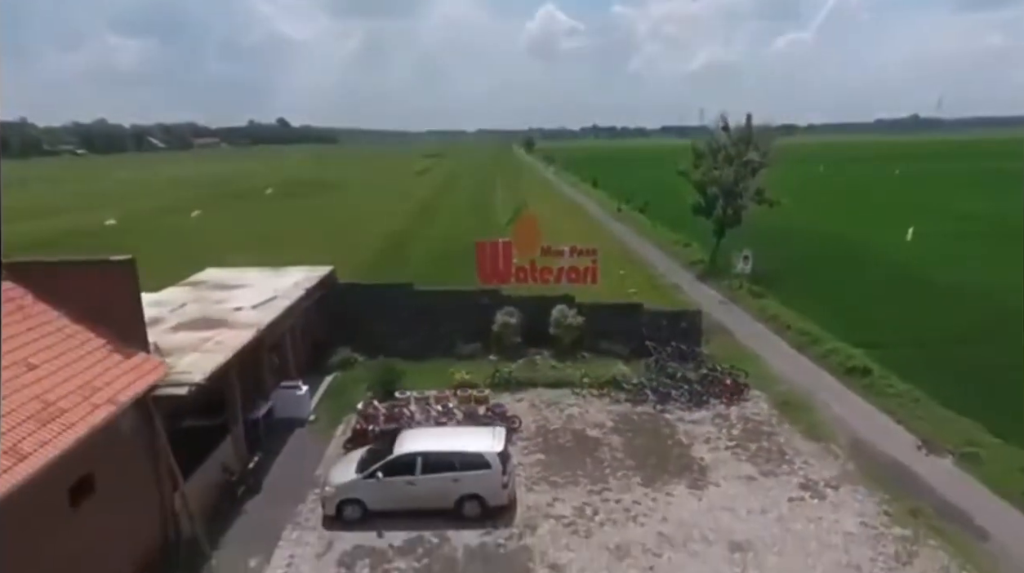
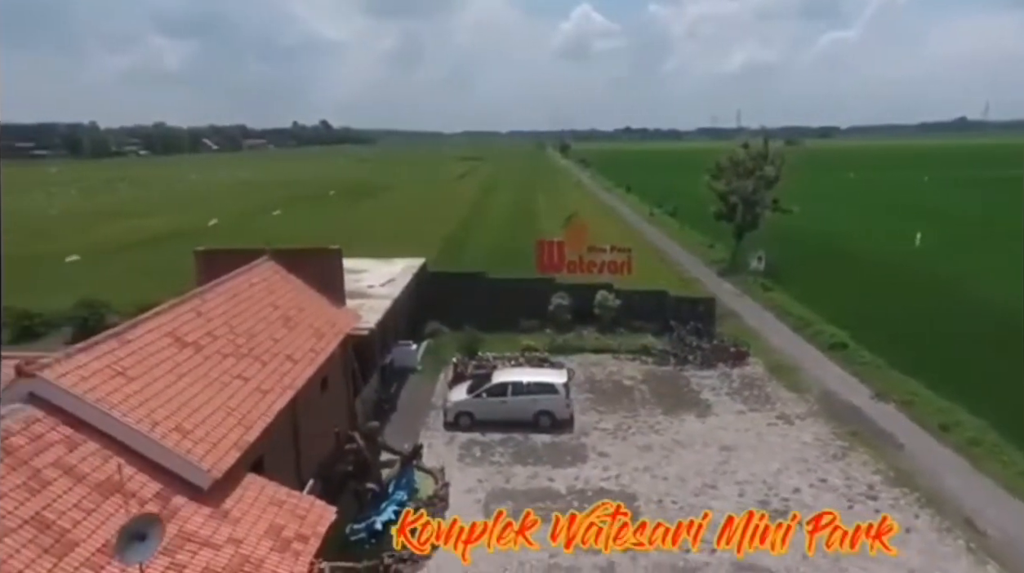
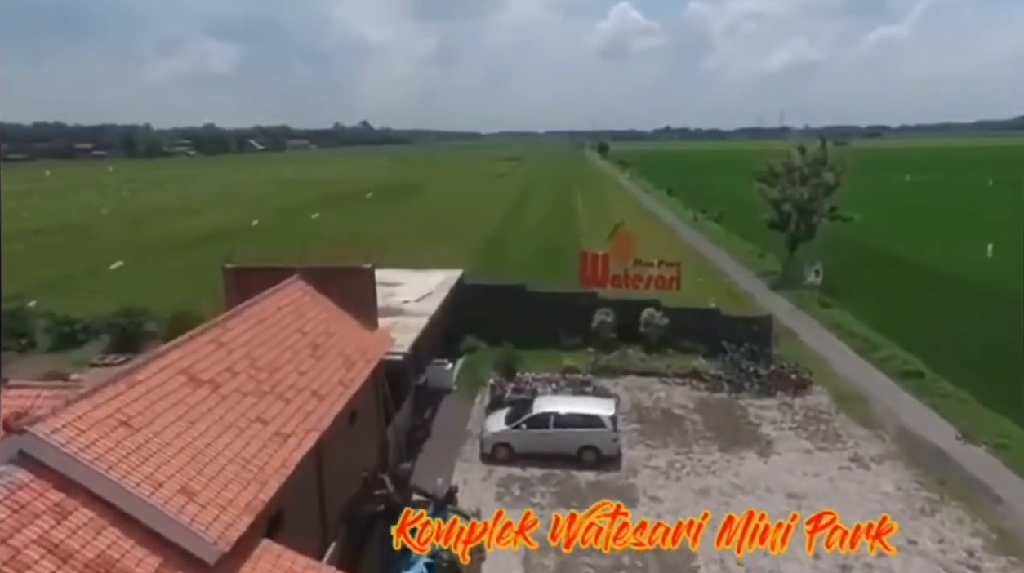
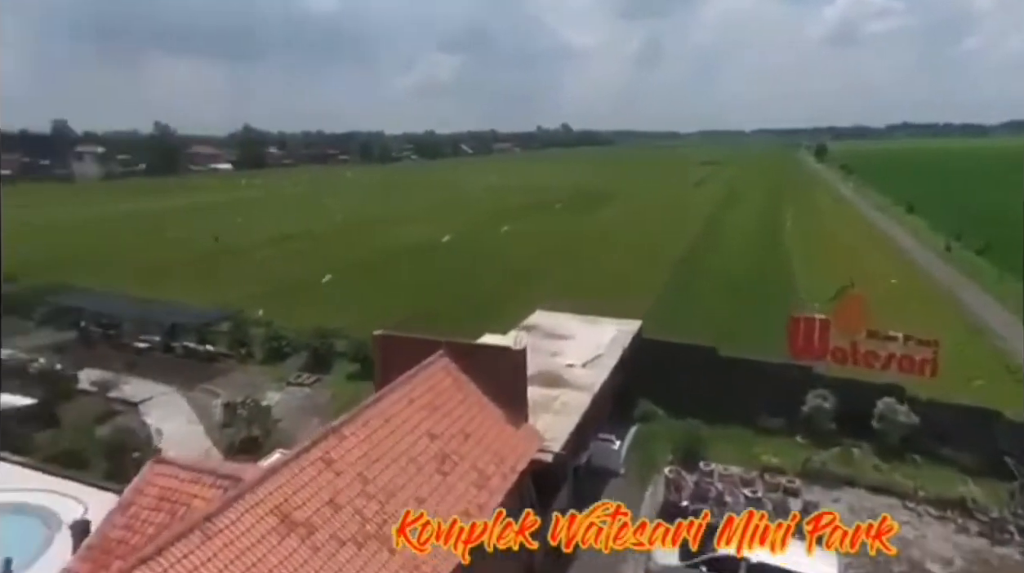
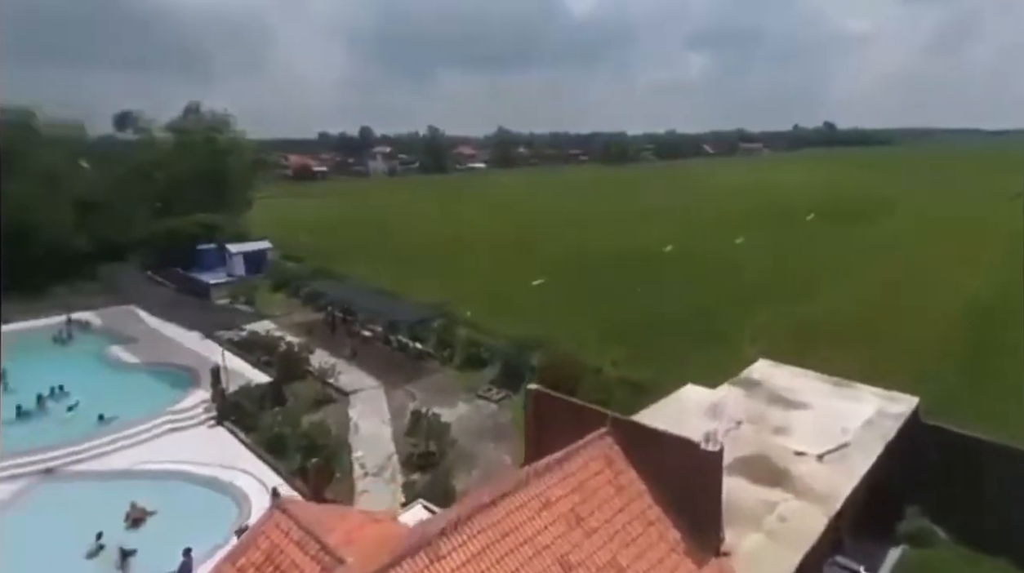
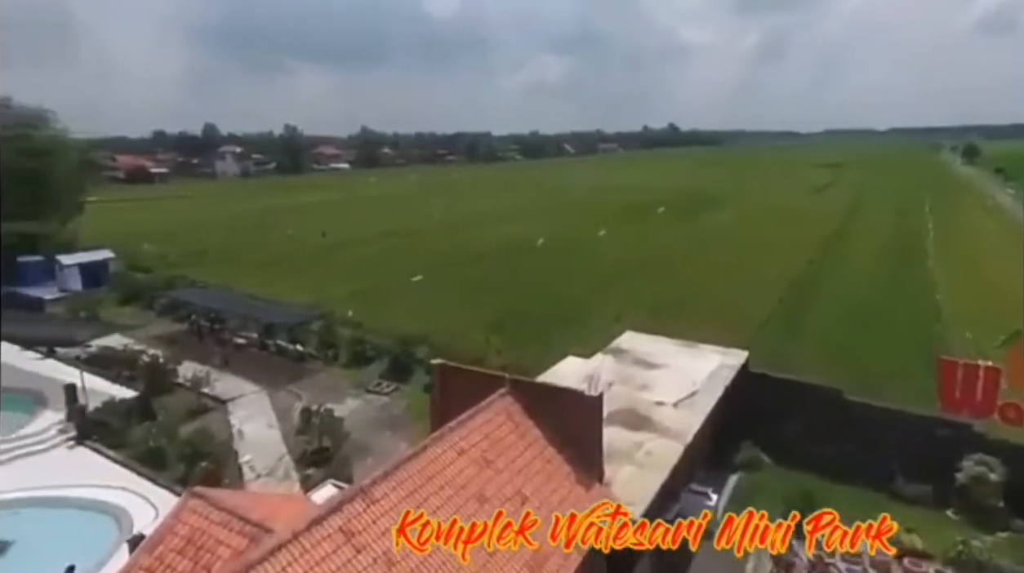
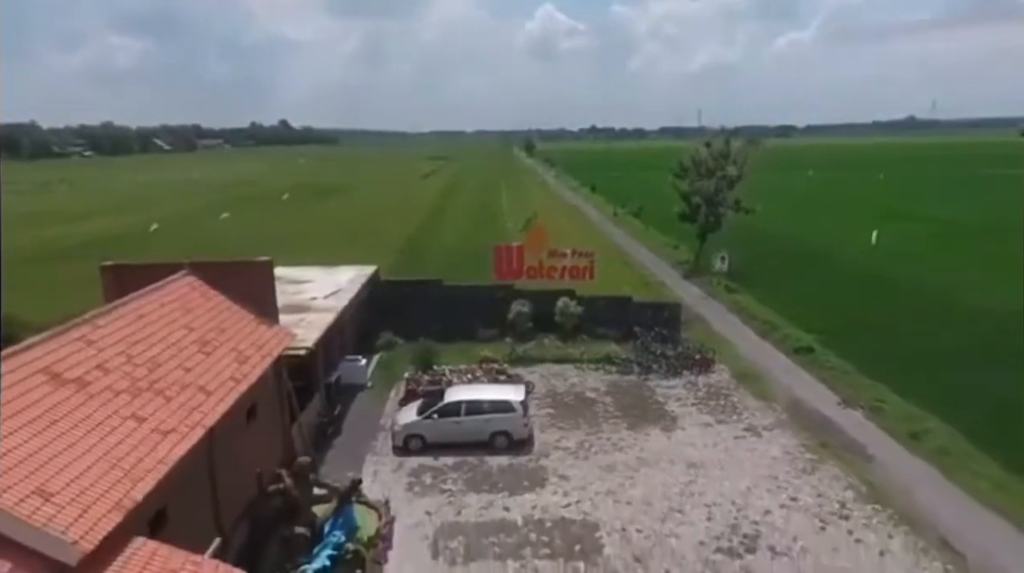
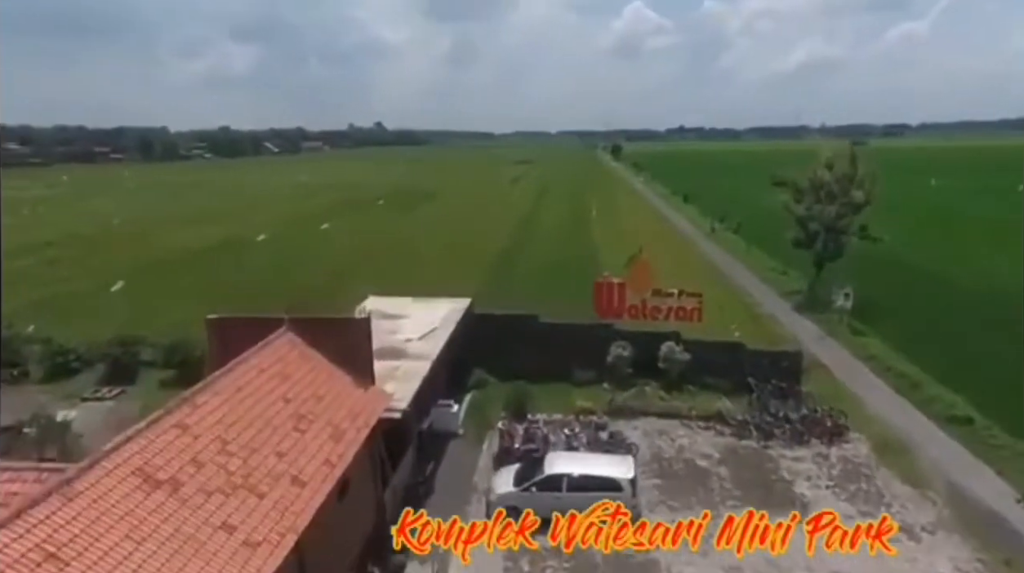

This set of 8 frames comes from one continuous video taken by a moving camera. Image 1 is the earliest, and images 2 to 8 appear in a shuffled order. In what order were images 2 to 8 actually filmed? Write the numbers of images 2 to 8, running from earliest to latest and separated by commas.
7, 2, 3, 8, 4, 6, 5
